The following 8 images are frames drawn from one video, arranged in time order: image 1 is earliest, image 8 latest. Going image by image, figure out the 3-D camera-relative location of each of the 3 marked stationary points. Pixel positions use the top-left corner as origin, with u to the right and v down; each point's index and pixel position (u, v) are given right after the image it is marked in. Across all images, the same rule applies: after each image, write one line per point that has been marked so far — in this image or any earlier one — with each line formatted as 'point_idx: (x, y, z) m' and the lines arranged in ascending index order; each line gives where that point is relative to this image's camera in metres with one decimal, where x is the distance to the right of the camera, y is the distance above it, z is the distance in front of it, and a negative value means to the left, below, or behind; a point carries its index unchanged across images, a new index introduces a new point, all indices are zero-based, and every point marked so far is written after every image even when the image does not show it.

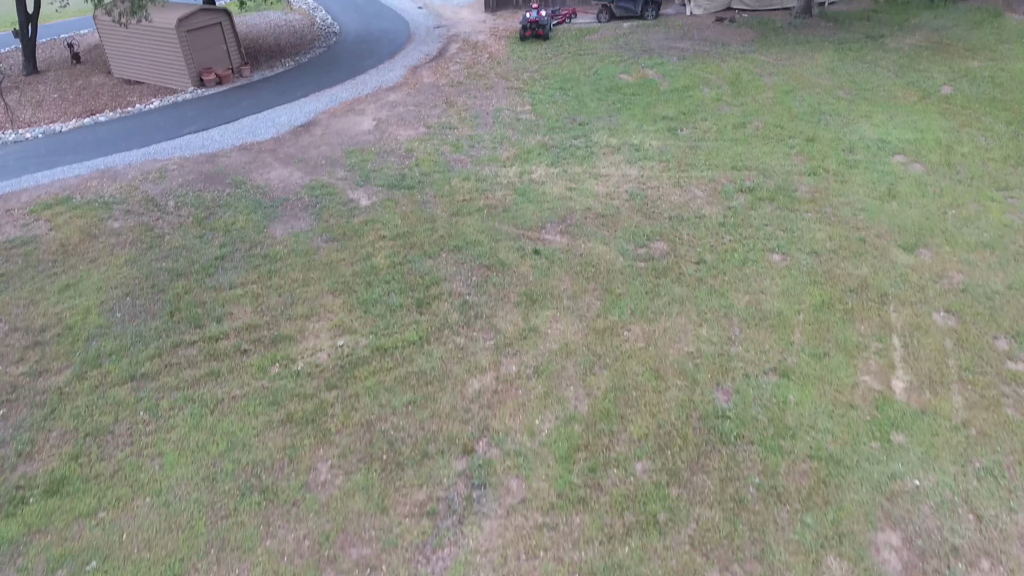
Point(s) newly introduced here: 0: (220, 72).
0: (-8.3, +6.1, +18.2) m
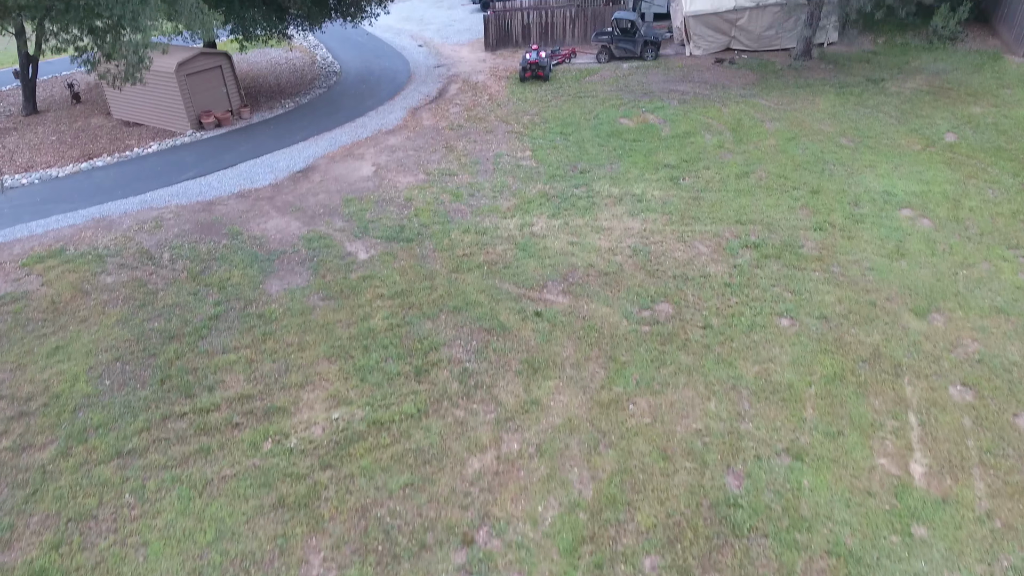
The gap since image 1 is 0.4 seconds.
0: (-8.3, +4.9, +18.2) m
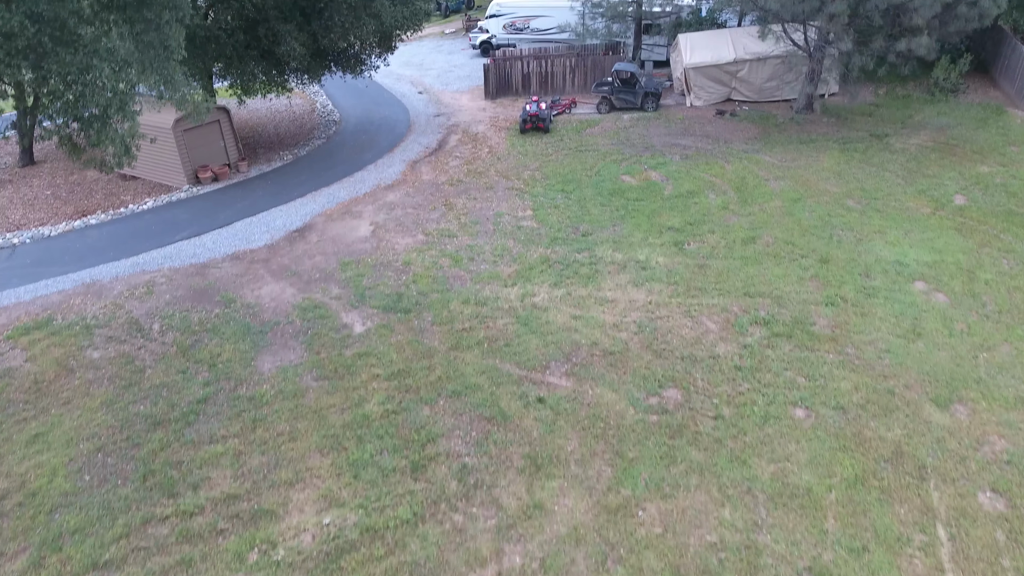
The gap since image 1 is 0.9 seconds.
0: (-8.3, +3.3, +18.0) m
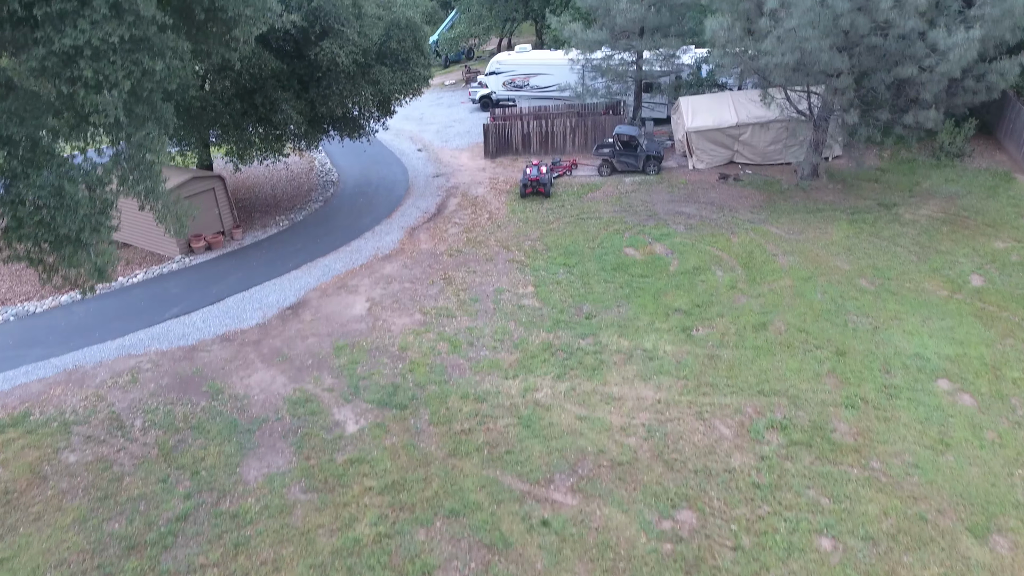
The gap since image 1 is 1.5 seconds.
0: (-8.2, +1.4, +17.6) m
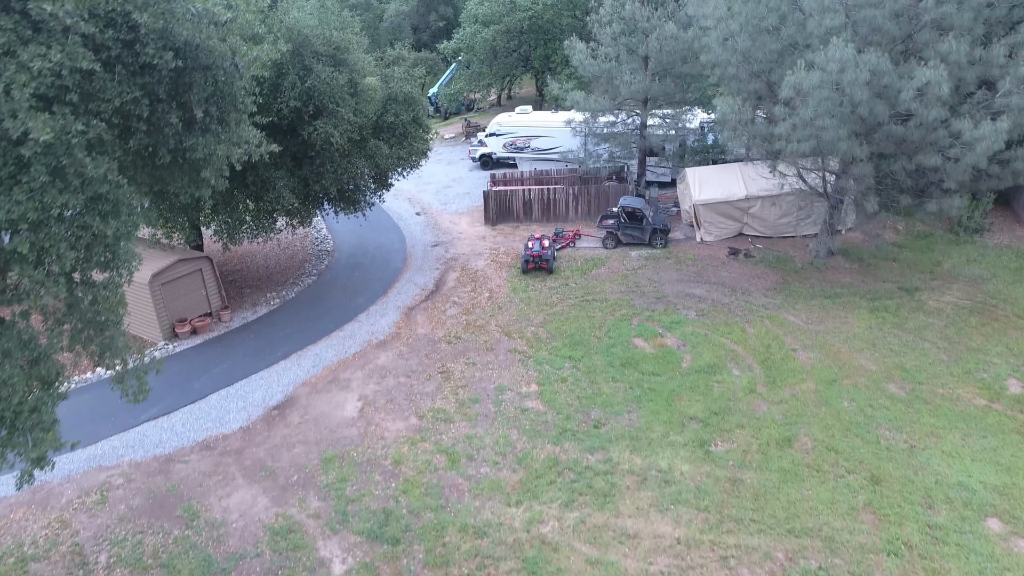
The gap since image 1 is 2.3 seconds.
0: (-8.2, -0.9, +16.7) m
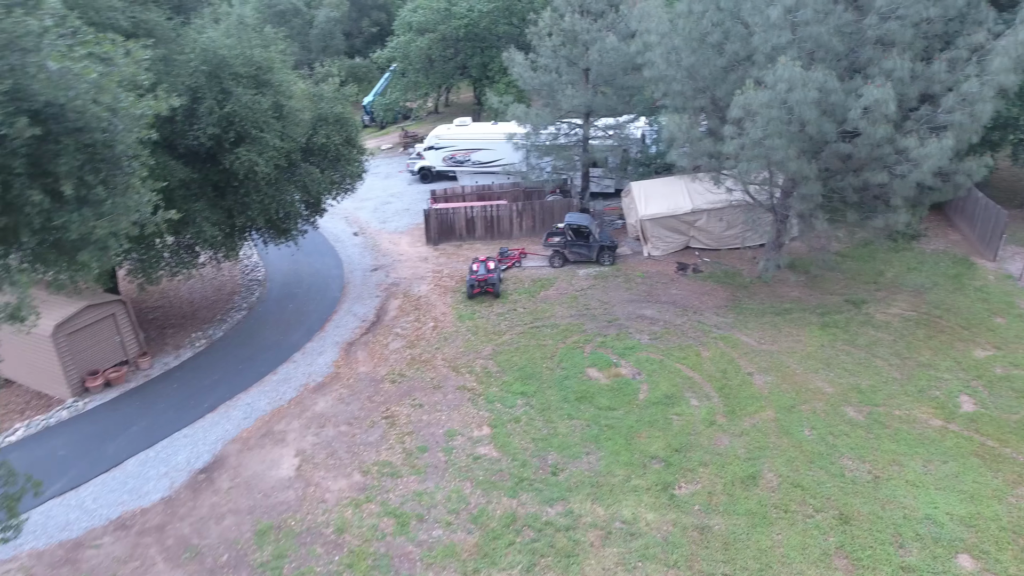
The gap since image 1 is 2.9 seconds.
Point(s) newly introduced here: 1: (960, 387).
0: (-9.5, -2.0, +15.2) m
1: (+8.6, -1.9, +12.4) m
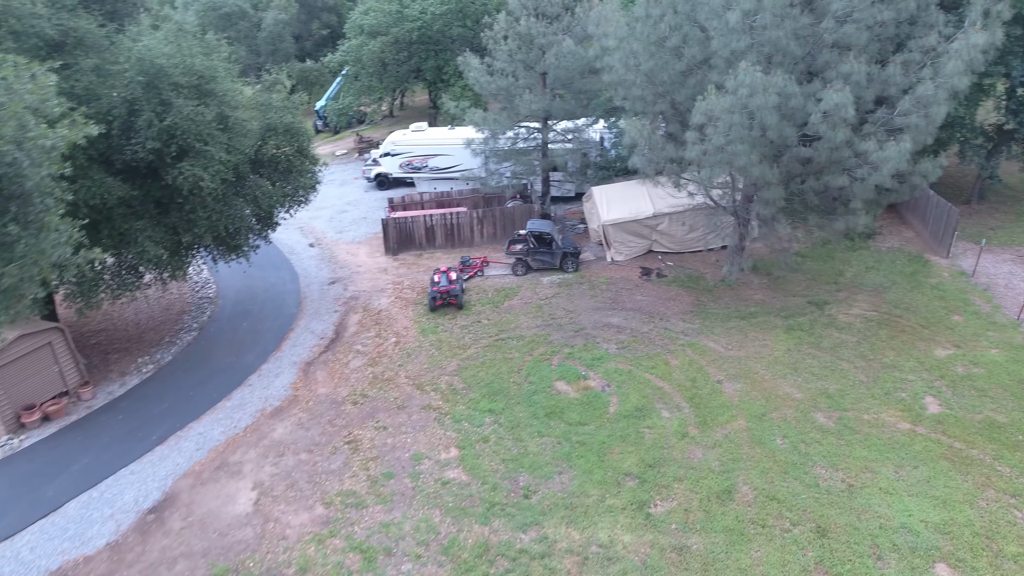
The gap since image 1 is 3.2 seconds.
0: (-10.2, -2.6, +14.2) m
1: (+8.0, -1.9, +12.5) m
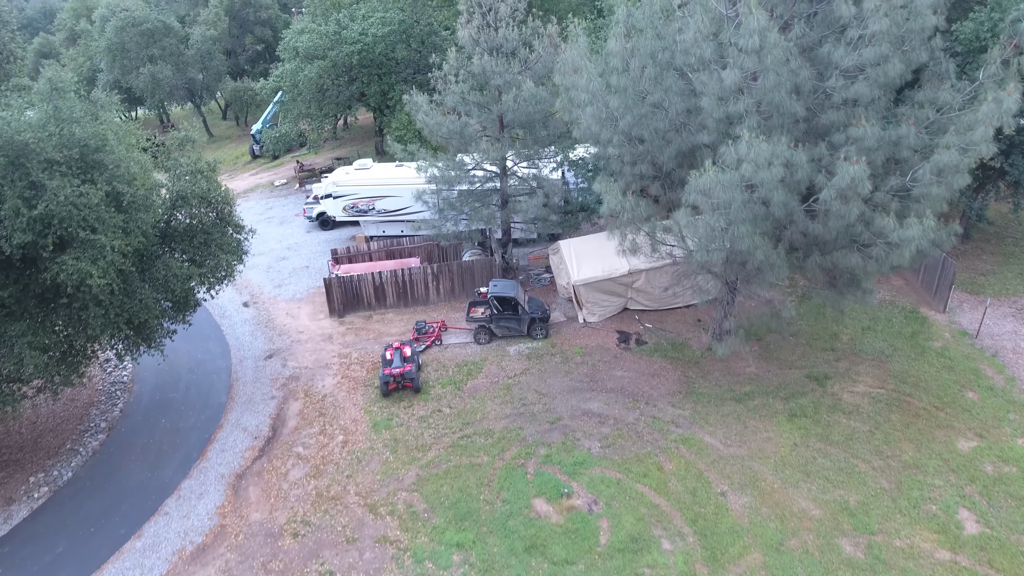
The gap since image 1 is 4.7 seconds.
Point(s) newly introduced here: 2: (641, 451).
0: (-10.7, -4.8, +11.3) m
1: (+7.6, -3.5, +11.0) m
2: (+2.5, -3.2, +12.7) m
